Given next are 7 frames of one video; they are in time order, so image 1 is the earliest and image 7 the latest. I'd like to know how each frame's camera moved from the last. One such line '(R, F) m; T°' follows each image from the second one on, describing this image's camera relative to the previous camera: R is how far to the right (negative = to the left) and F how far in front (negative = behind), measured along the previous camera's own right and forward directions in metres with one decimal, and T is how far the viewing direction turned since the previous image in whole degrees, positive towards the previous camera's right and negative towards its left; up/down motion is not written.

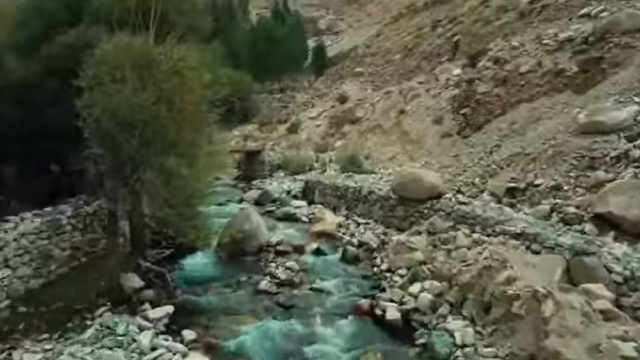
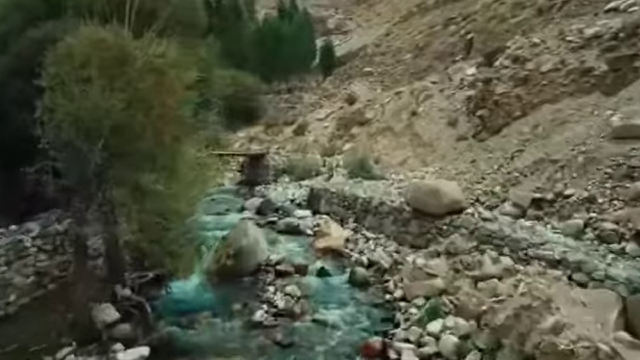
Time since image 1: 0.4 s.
(+0.1, +1.1) m; -1°
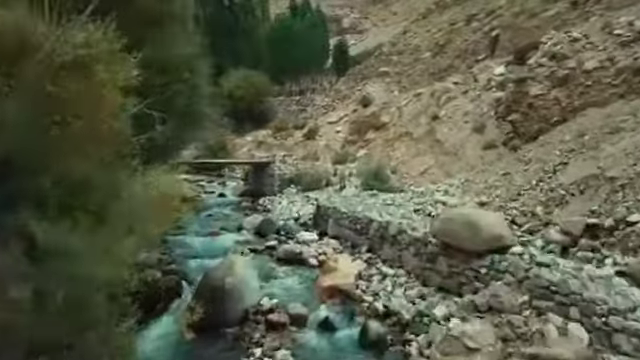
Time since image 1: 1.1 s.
(+0.2, +1.9) m; -2°
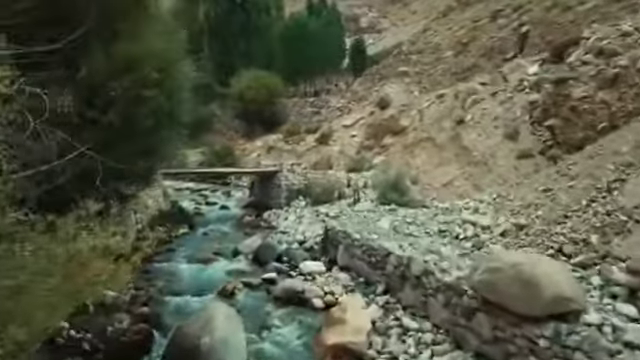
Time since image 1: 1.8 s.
(+0.2, +1.7) m; -2°
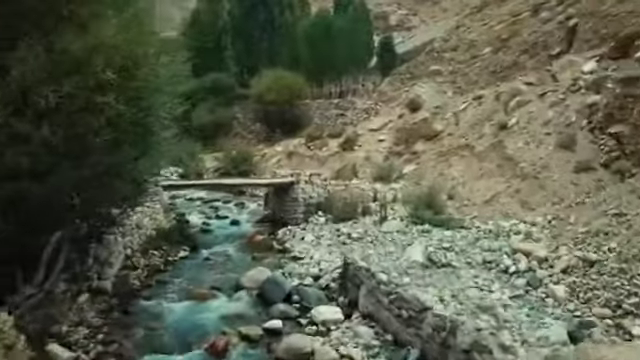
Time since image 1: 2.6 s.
(+0.1, +1.8) m; -3°
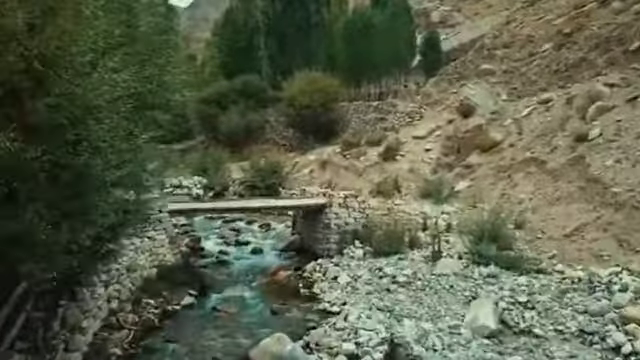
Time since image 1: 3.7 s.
(0.0, +2.3) m; -4°
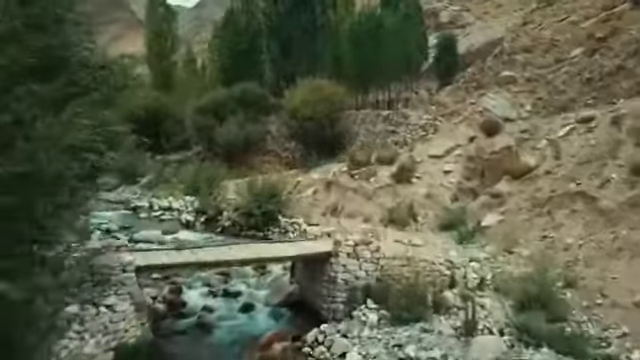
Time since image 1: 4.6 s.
(0.0, +2.1) m; -1°
